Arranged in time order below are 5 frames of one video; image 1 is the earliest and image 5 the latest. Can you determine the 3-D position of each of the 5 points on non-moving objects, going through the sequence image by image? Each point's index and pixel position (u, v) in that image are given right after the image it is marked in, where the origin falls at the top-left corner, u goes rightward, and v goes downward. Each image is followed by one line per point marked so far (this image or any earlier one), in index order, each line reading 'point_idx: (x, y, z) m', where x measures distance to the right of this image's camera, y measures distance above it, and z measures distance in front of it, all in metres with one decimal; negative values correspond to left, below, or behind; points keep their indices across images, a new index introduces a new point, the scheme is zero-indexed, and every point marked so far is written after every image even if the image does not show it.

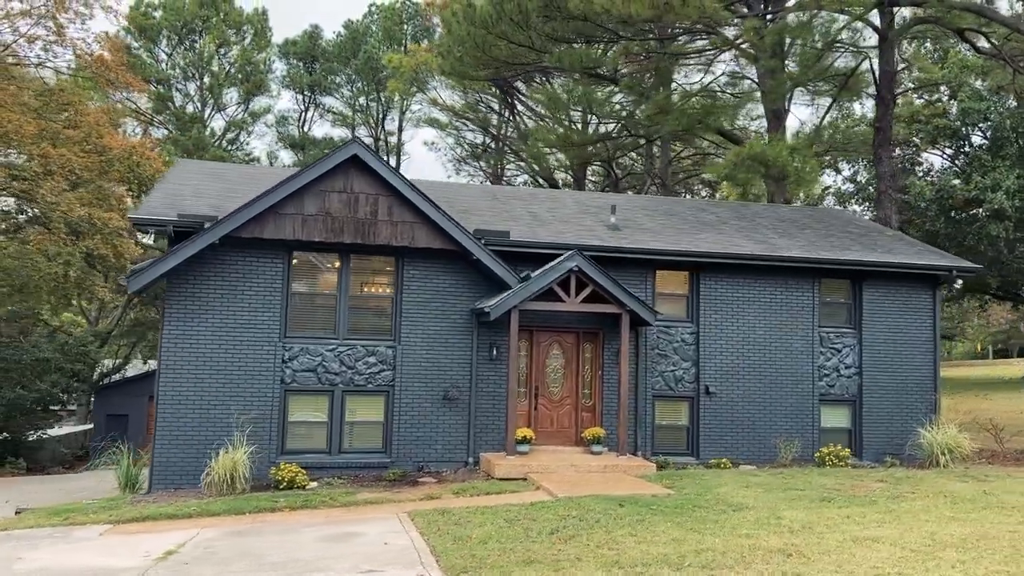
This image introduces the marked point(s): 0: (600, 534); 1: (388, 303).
0: (+0.8, -2.4, +8.2) m
1: (-1.9, -0.2, +12.8) m
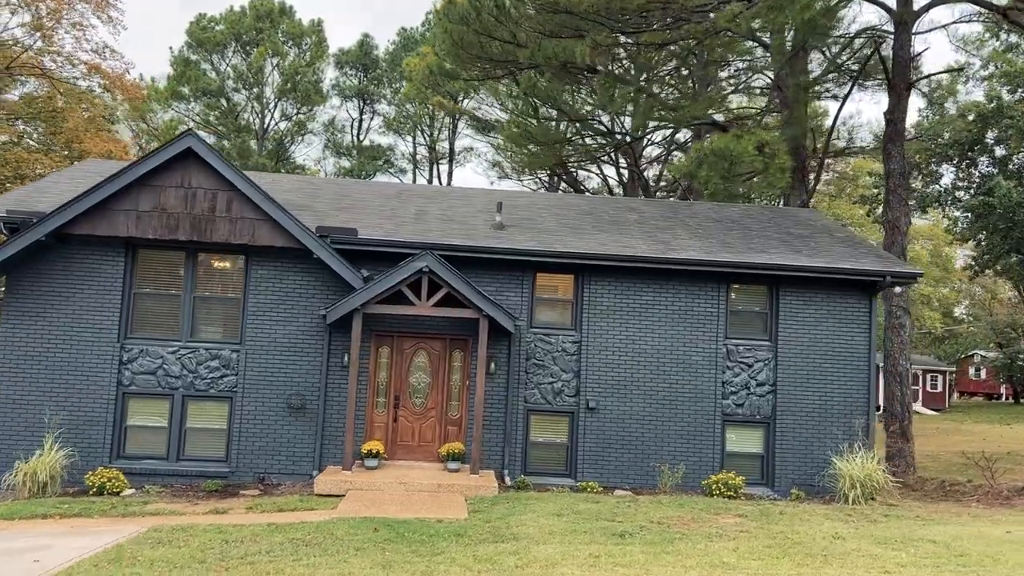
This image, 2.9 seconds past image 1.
0: (-2.0, -2.3, +7.3) m
1: (-4.0, -0.2, +12.3) m
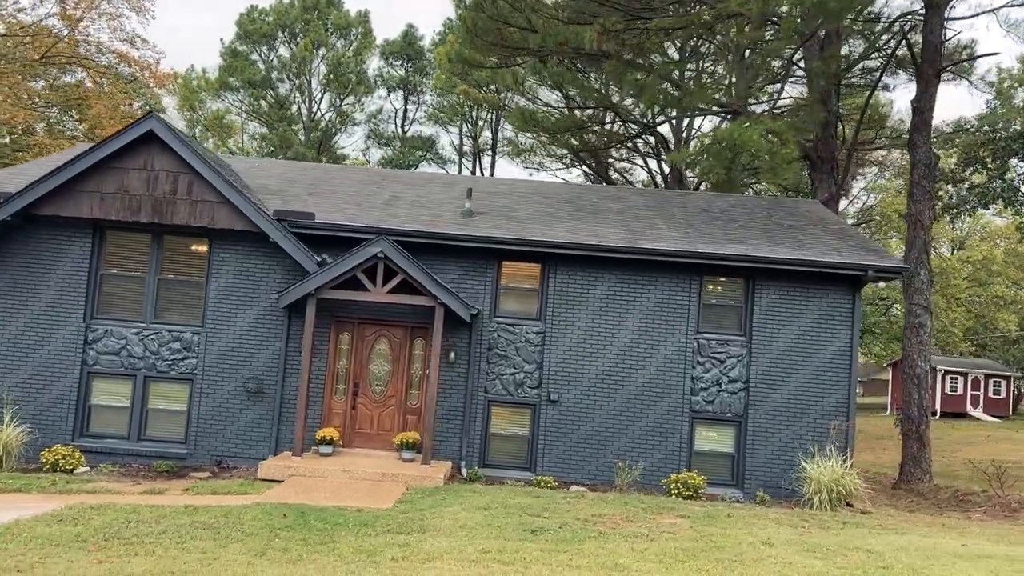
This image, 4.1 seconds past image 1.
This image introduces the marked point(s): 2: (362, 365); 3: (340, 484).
0: (-3.0, -2.1, +7.2) m
1: (-4.5, 0.0, +12.3) m
2: (-2.1, -1.1, +12.3) m
3: (-2.1, -2.4, +10.5) m
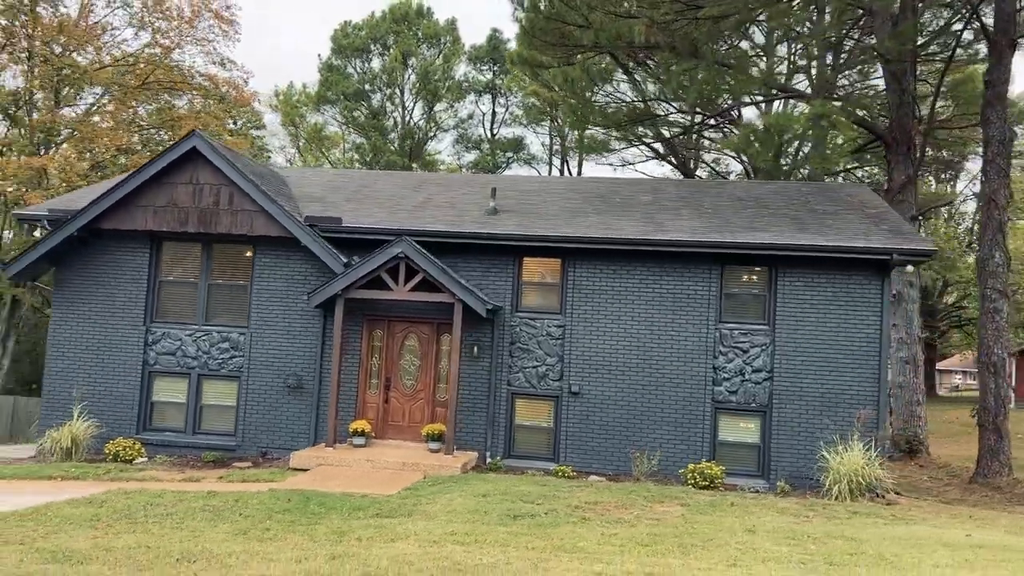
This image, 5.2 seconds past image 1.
0: (-3.3, -2.2, +8.0) m
1: (-4.1, 0.0, +13.2) m
2: (-1.8, -1.1, +12.9) m
3: (-1.9, -2.4, +11.1) m
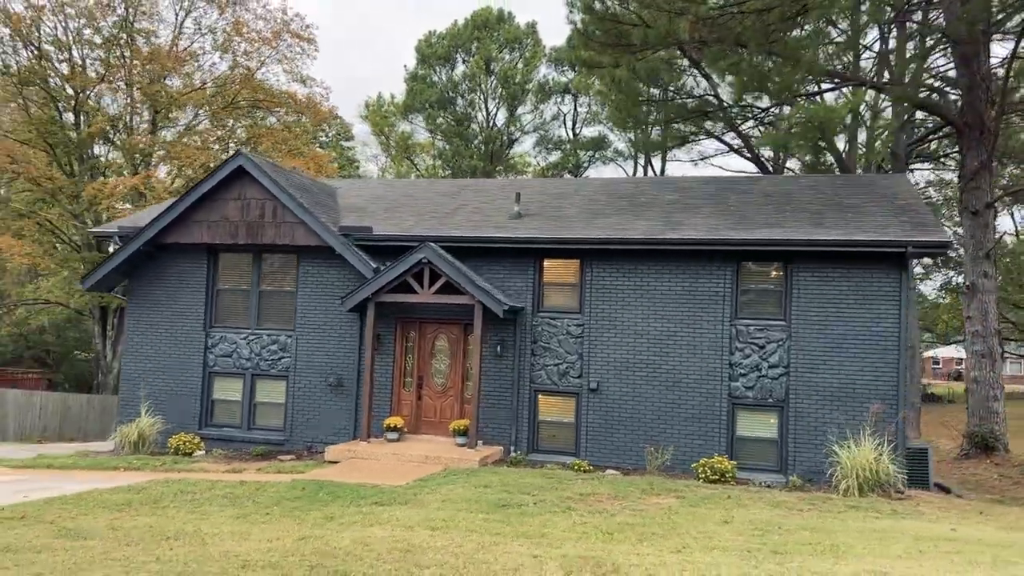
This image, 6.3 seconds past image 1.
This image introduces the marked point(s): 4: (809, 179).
0: (-3.5, -2.3, +8.9) m
1: (-3.7, -0.1, +14.2) m
2: (-1.4, -1.1, +13.6) m
3: (-1.7, -2.5, +11.8) m
4: (+5.0, +1.9, +14.7) m
